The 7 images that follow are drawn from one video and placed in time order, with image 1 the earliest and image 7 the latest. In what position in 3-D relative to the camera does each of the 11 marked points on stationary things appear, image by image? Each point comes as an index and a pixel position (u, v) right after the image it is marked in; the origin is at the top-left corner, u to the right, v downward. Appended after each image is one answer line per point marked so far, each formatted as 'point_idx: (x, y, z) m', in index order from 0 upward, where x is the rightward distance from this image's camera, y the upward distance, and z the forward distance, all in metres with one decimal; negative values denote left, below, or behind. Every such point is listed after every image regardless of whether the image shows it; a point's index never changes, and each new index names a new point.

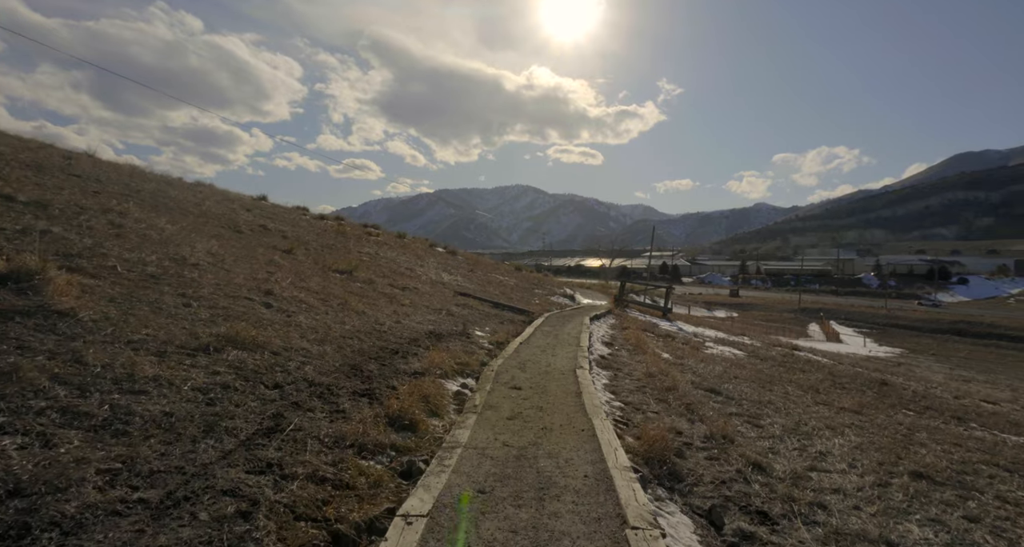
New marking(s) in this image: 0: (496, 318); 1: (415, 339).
0: (-0.5, -1.5, +15.5) m
1: (-2.0, -1.2, +9.7) m
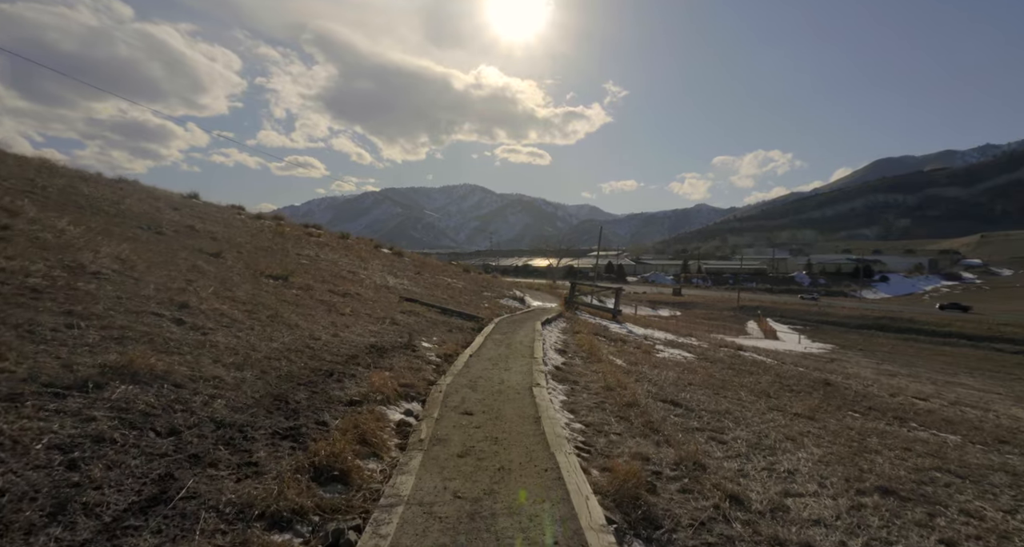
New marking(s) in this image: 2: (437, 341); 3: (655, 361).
0: (-2.1, -1.6, +14.6) m
1: (-2.9, -1.4, +8.7) m
2: (-2.0, -1.7, +12.1) m
3: (+5.1, -3.2, +16.8) m
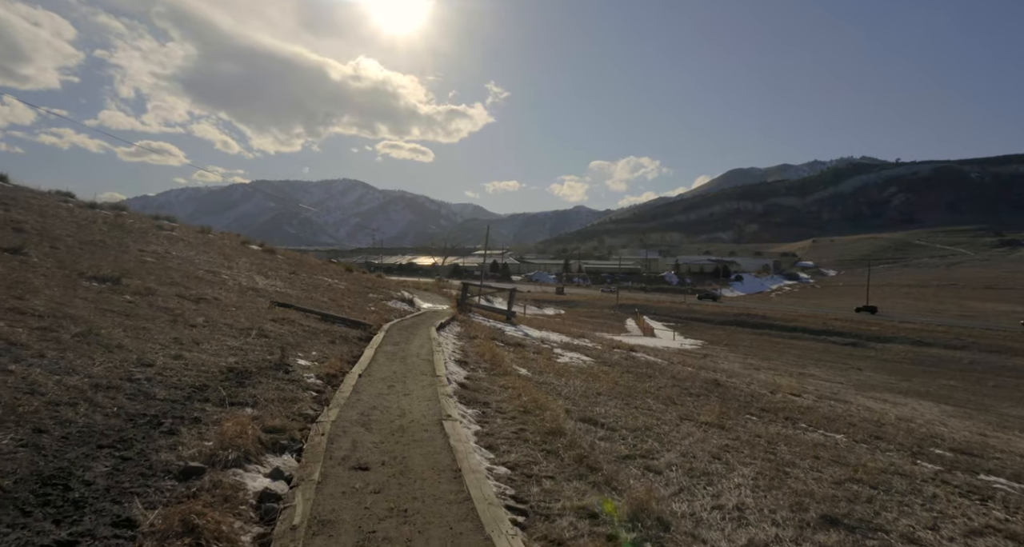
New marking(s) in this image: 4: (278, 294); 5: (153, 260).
0: (-4.8, -1.7, +12.4) m
1: (-4.3, -1.5, +6.4) m
2: (-4.1, -1.8, +10.0) m
3: (+1.7, -3.3, +16.2) m
4: (-8.7, -0.8, +17.6) m
5: (-12.7, +0.4, +16.7) m
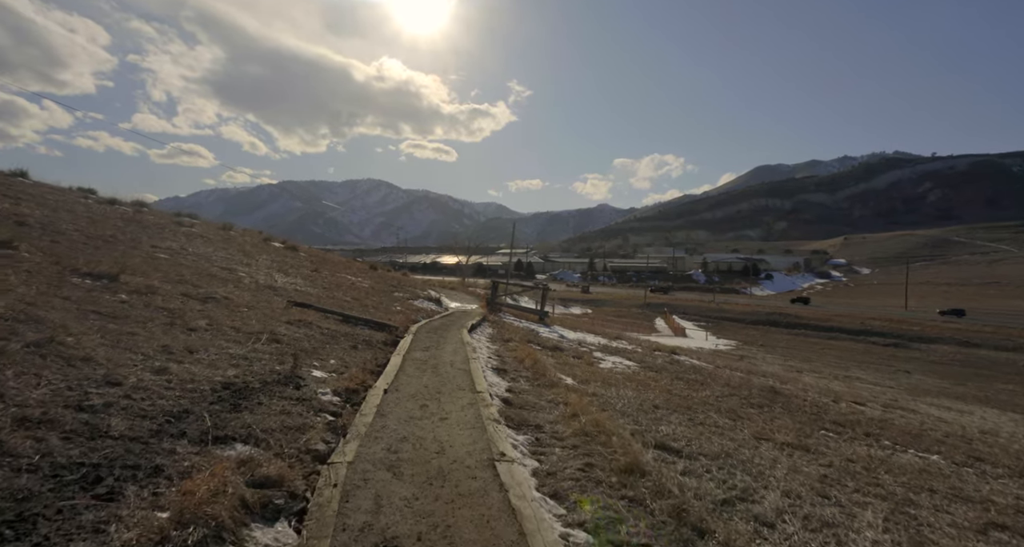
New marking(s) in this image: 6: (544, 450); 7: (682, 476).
0: (-3.8, -1.6, +11.0) m
1: (-3.5, -1.4, +5.0) m
2: (-3.2, -1.7, +8.6) m
3: (+2.9, -3.2, +14.4) m
4: (-7.5, -0.7, +16.4) m
5: (-11.4, +0.5, +15.6) m
6: (+0.4, -2.3, +6.4) m
7: (+2.3, -2.7, +6.3) m
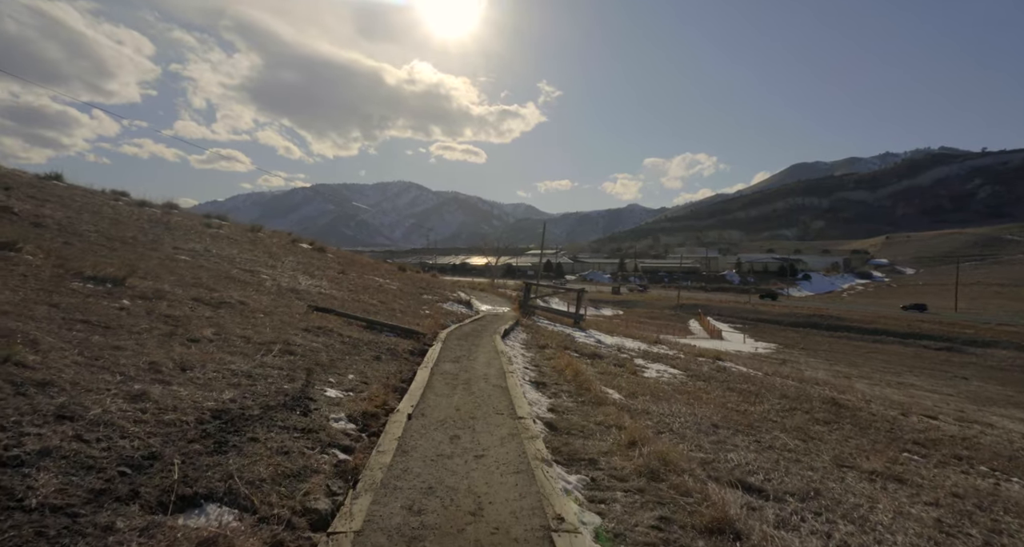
0: (-3.0, -1.7, +9.9) m
1: (-3.0, -1.5, +3.9) m
2: (-2.5, -1.8, +7.5) m
3: (+3.9, -3.2, +13.0) m
4: (-6.3, -0.8, +15.5) m
5: (-10.3, +0.4, +15.0) m
6: (+1.0, -2.4, +5.1) m
7: (+2.8, -2.7, +4.9) m
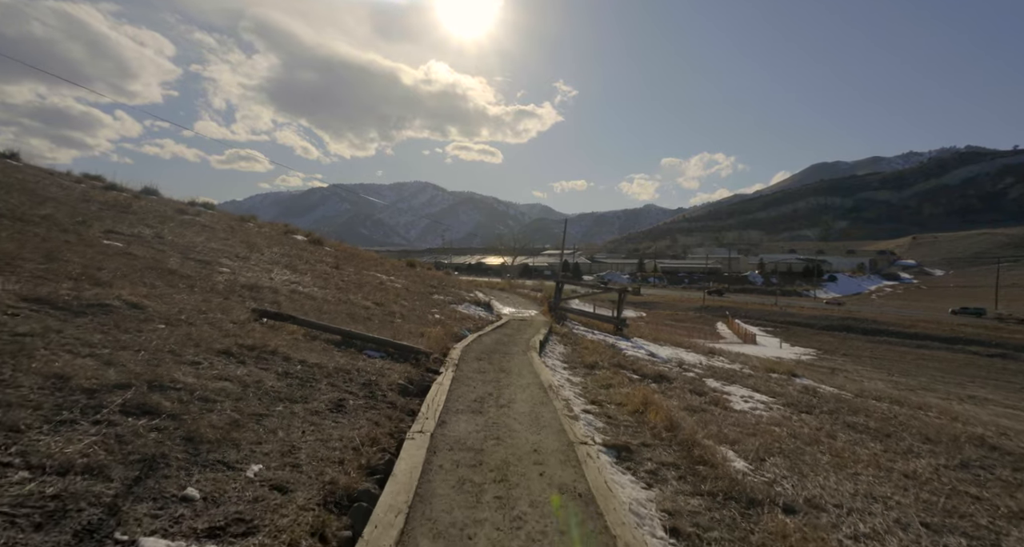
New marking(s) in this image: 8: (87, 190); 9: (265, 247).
0: (-2.2, -1.5, +5.7) m
1: (-2.5, -1.3, -0.3) m
2: (-1.8, -1.6, +3.3) m
3: (+4.8, -3.0, +8.6) m
4: (-5.3, -0.6, +11.4) m
5: (-9.4, +0.7, +11.0) m
6: (+1.6, -2.2, +0.8) m
7: (+3.4, -2.5, +0.5) m
8: (-17.4, +3.4, +19.2) m
9: (-10.0, +1.1, +19.0) m
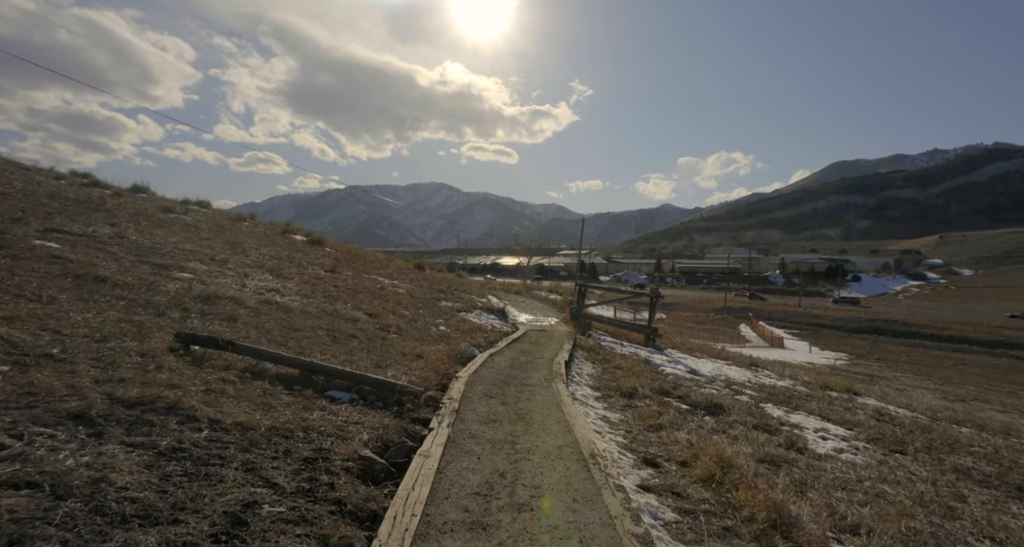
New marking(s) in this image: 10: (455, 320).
0: (-2.0, -1.6, +3.4) m
1: (-2.5, -1.4, -2.6) m
2: (-1.7, -1.7, +0.9) m
3: (+5.1, -3.1, +6.0) m
4: (-5.0, -0.7, +9.2) m
5: (-9.0, +0.5, +8.9) m
6: (+1.6, -2.3, -1.7) m
7: (+3.5, -2.6, -2.0) m
8: (-16.7, +3.2, +17.4) m
9: (-9.3, +0.9, +17.0) m
10: (-1.8, -1.5, +15.2) m
